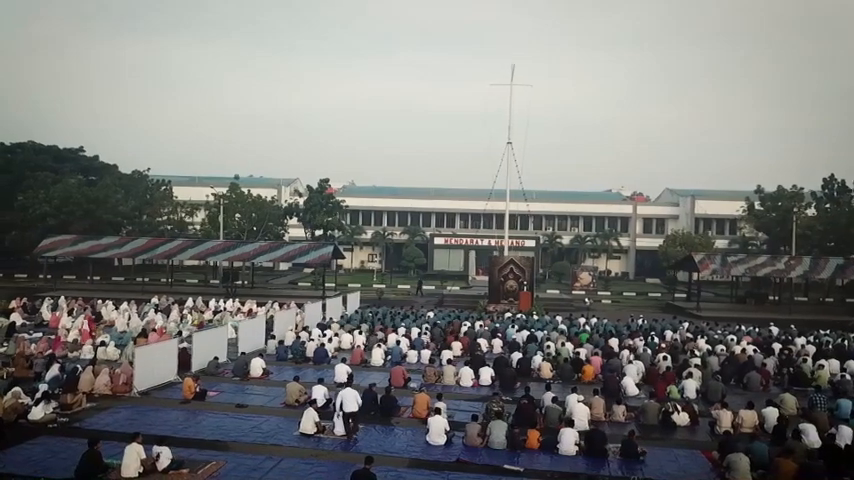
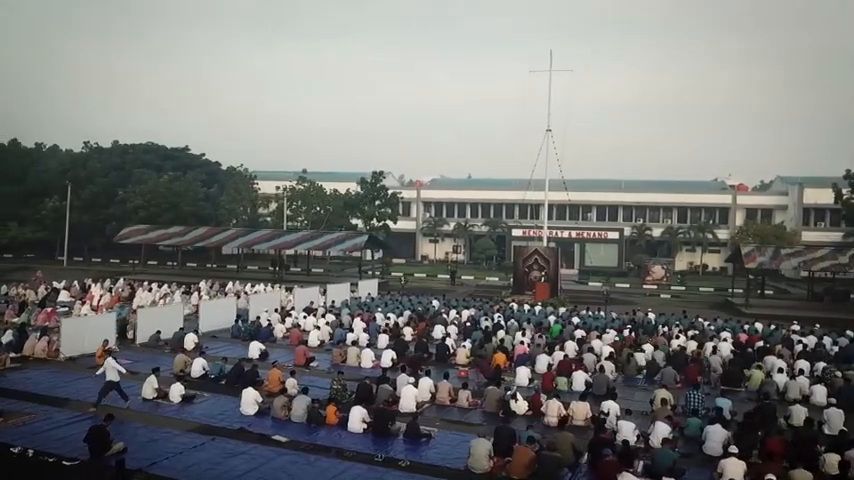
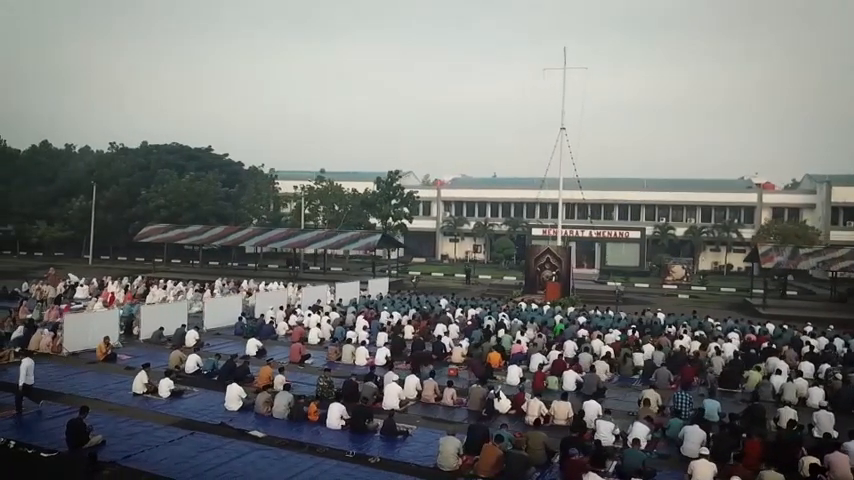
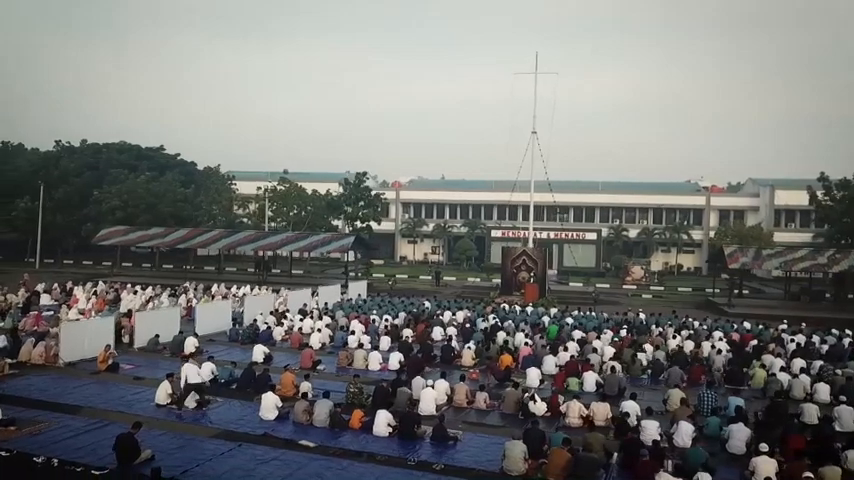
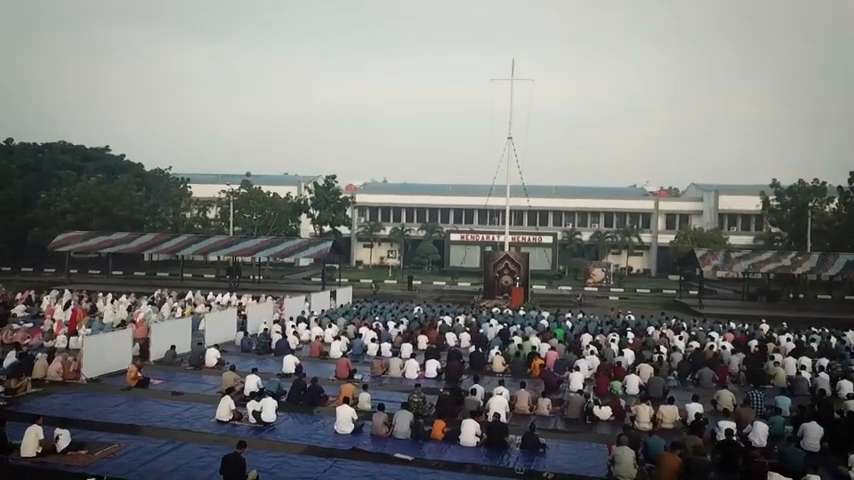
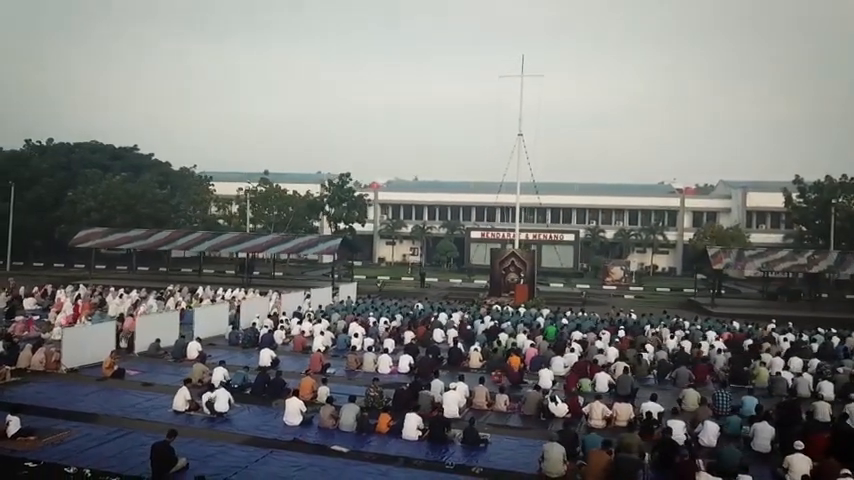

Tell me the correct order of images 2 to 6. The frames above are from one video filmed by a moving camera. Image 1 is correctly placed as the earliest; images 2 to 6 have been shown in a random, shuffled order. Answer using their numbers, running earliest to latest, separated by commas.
5, 6, 4, 2, 3
